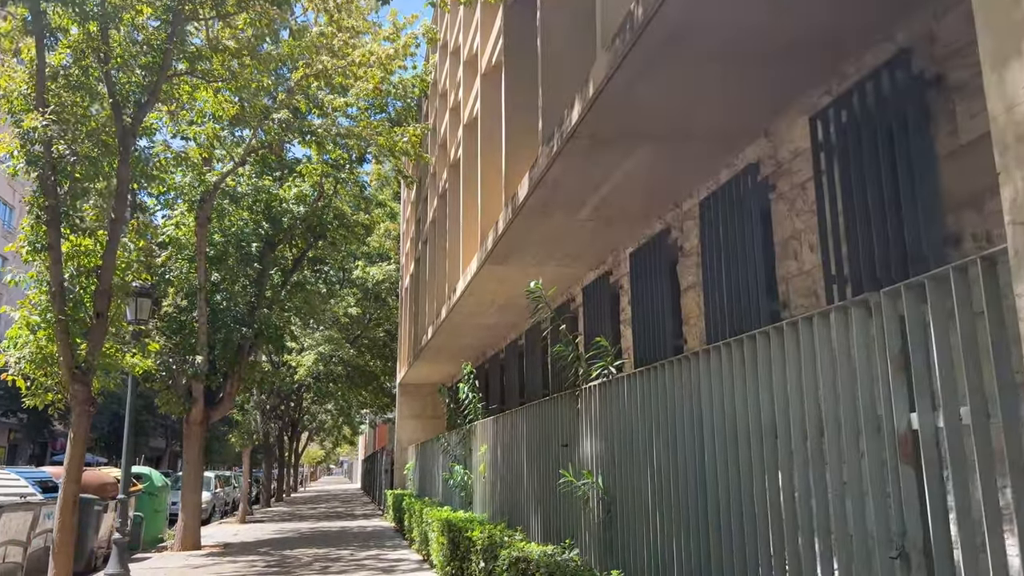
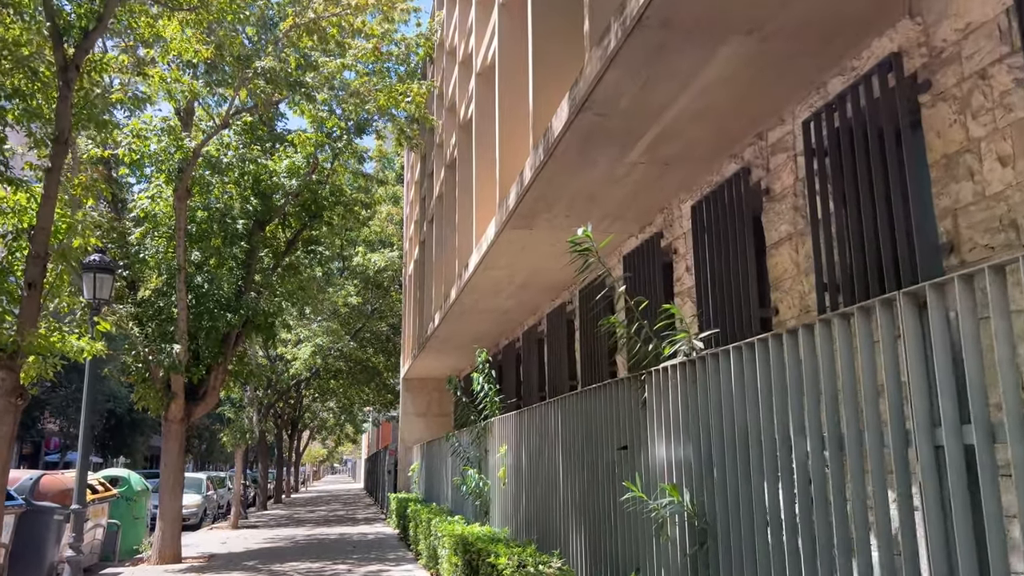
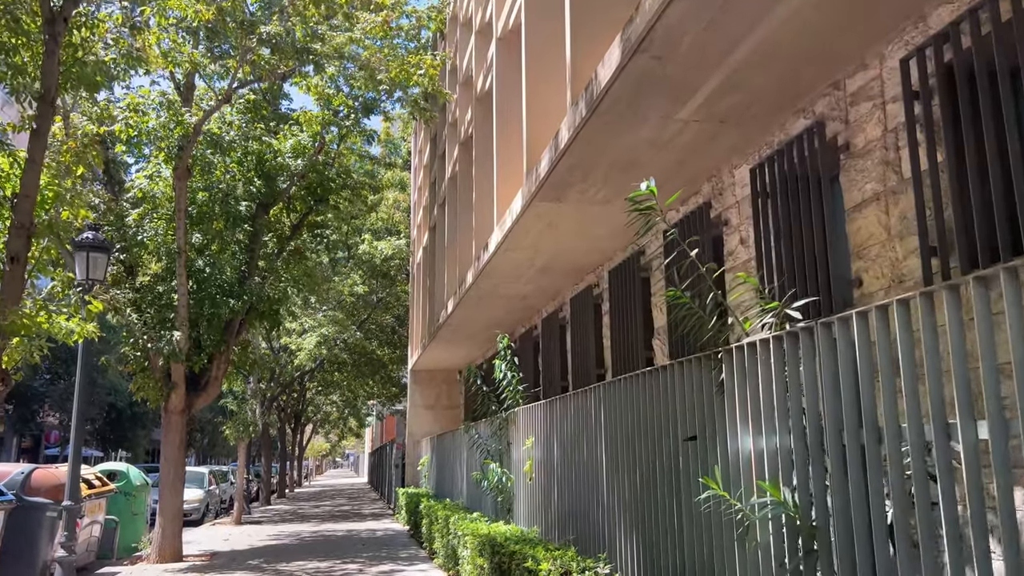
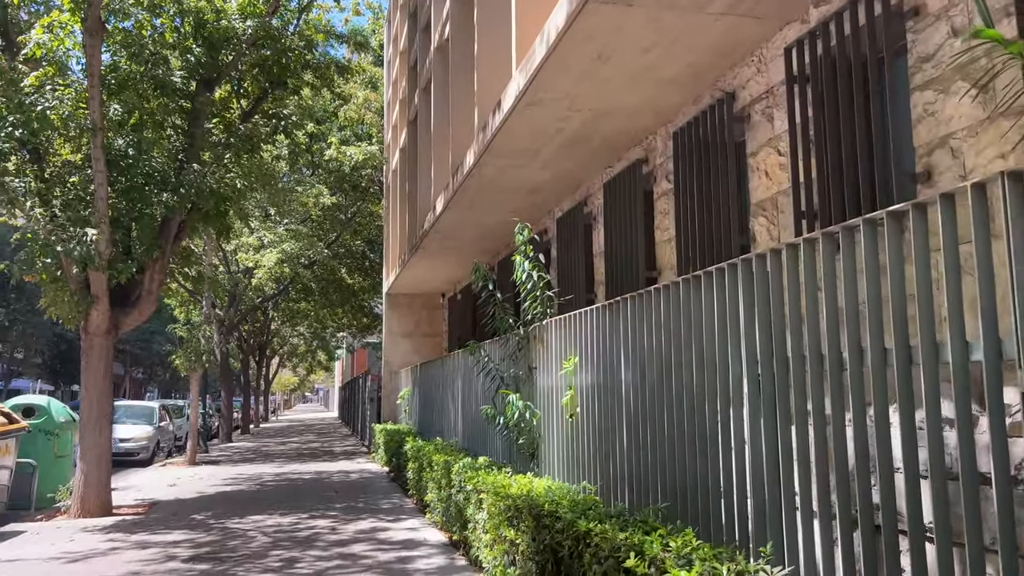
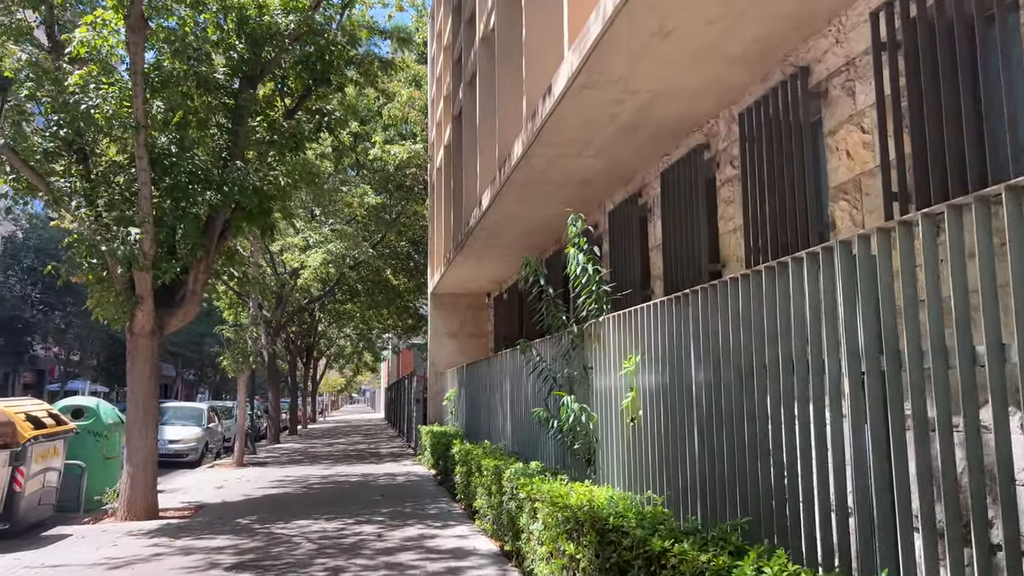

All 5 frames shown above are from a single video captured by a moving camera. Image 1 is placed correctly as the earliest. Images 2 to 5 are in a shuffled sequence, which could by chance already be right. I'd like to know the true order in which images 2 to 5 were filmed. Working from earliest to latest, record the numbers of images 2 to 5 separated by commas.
2, 3, 4, 5
